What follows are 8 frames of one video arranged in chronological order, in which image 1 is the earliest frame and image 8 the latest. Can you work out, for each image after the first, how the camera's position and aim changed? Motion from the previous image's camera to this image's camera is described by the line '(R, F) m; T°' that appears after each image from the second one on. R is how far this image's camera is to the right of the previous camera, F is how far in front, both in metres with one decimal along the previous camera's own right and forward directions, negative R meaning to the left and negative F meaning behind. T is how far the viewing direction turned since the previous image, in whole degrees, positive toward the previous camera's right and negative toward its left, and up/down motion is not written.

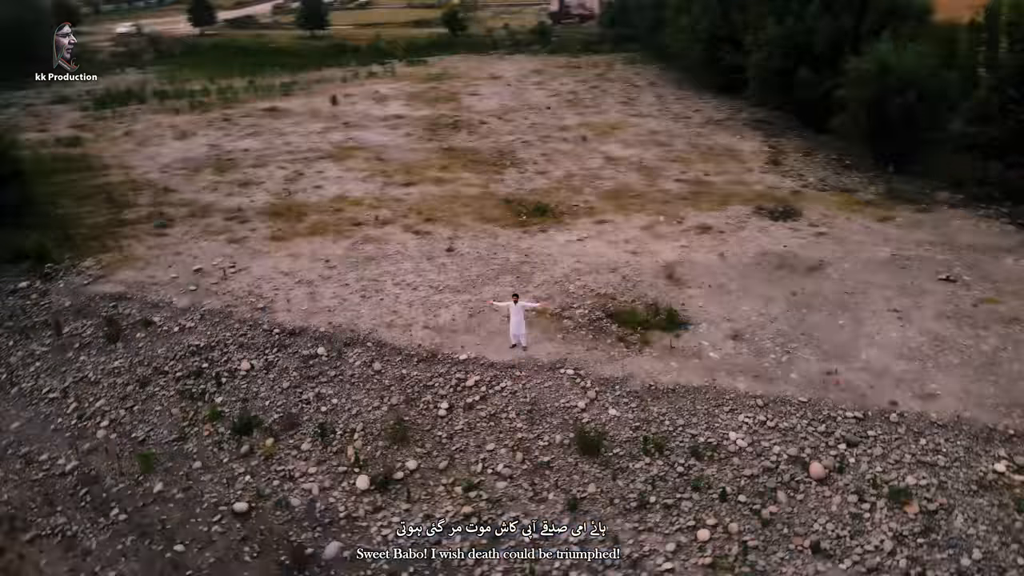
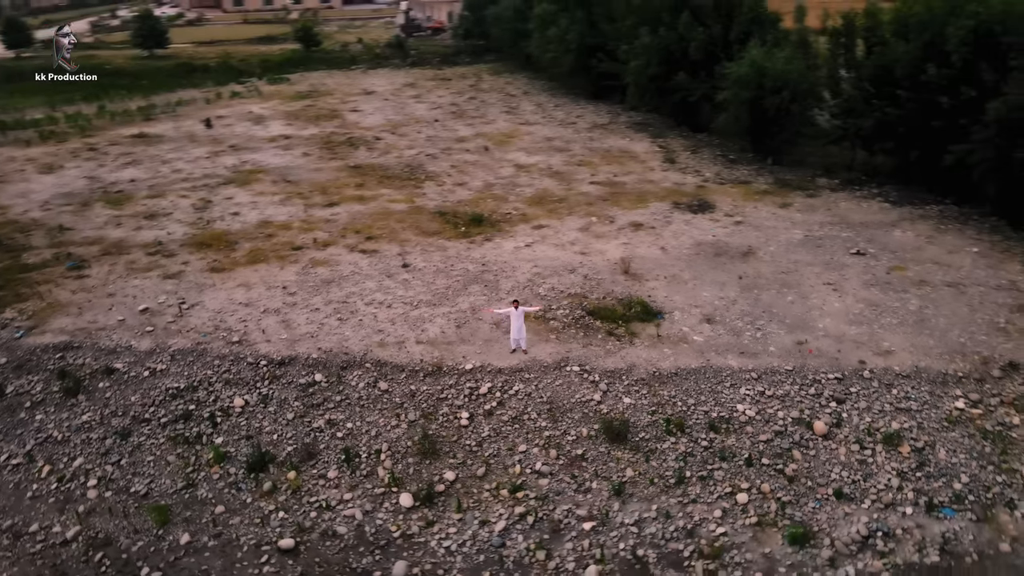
(-1.9, -0.1) m; +12°
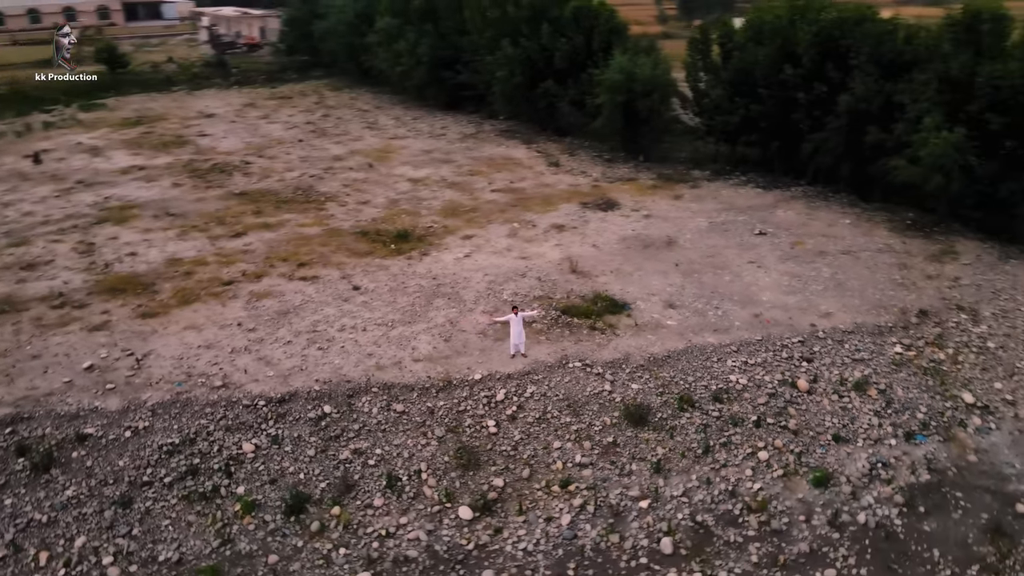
(-2.3, 0.0) m; +14°
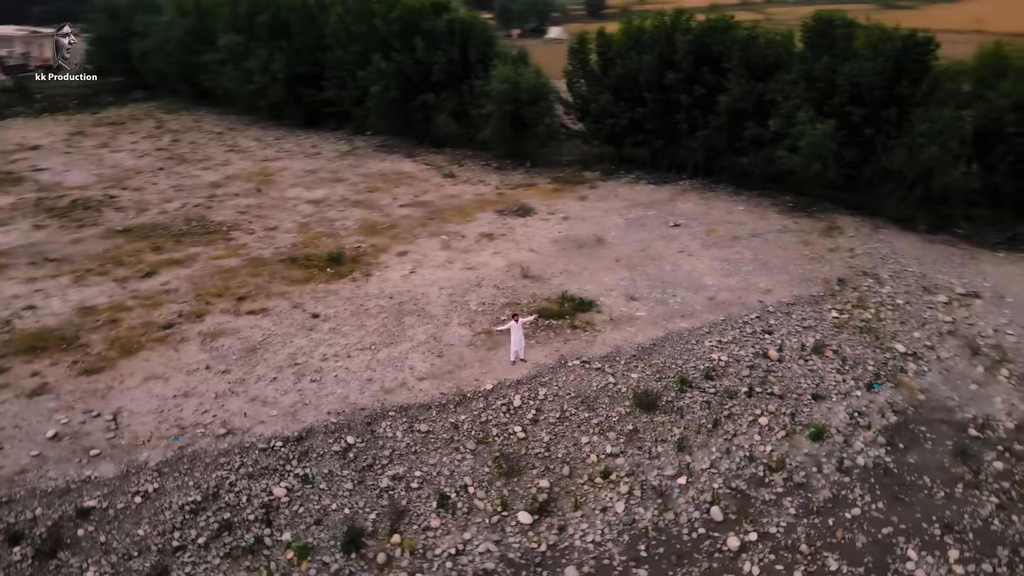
(-2.3, 0.0) m; +14°
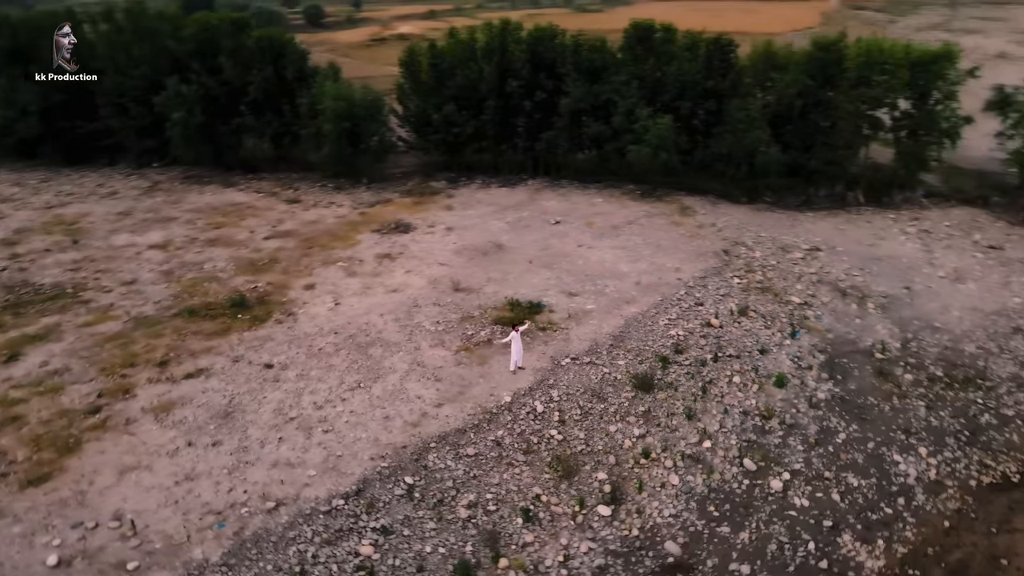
(-3.4, +0.4) m; +20°
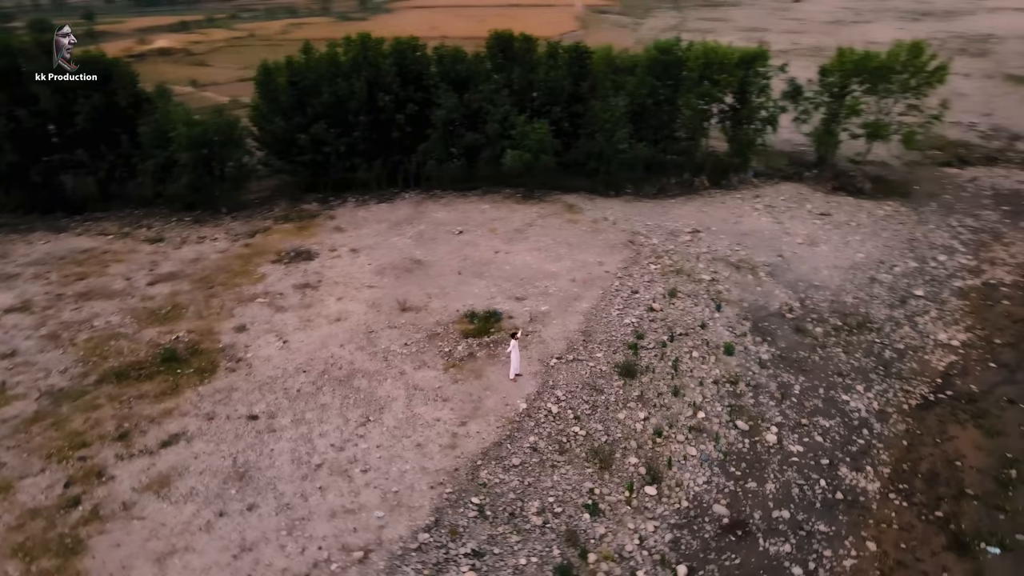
(-2.9, +0.2) m; +17°
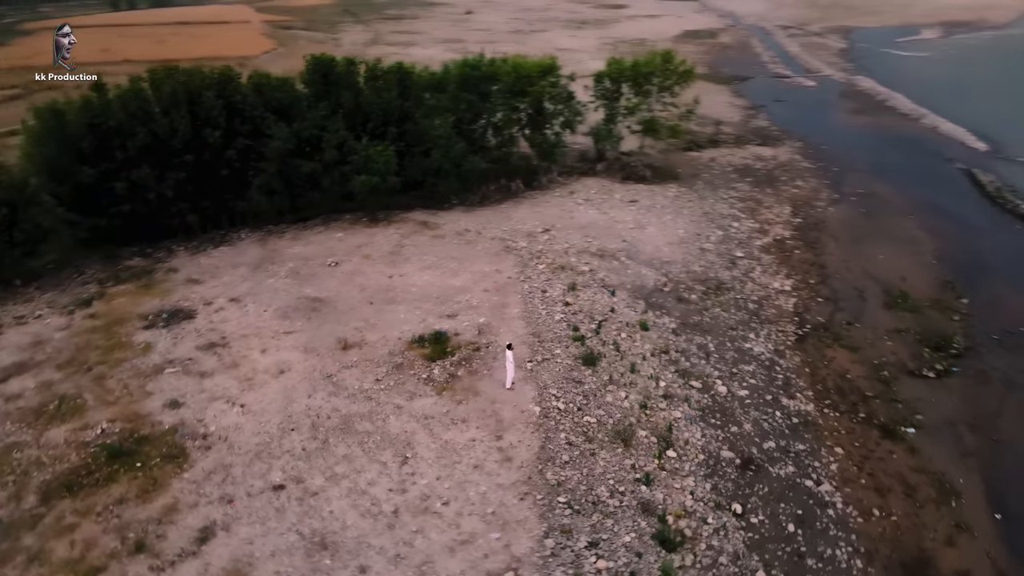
(-4.0, +0.2) m; +23°
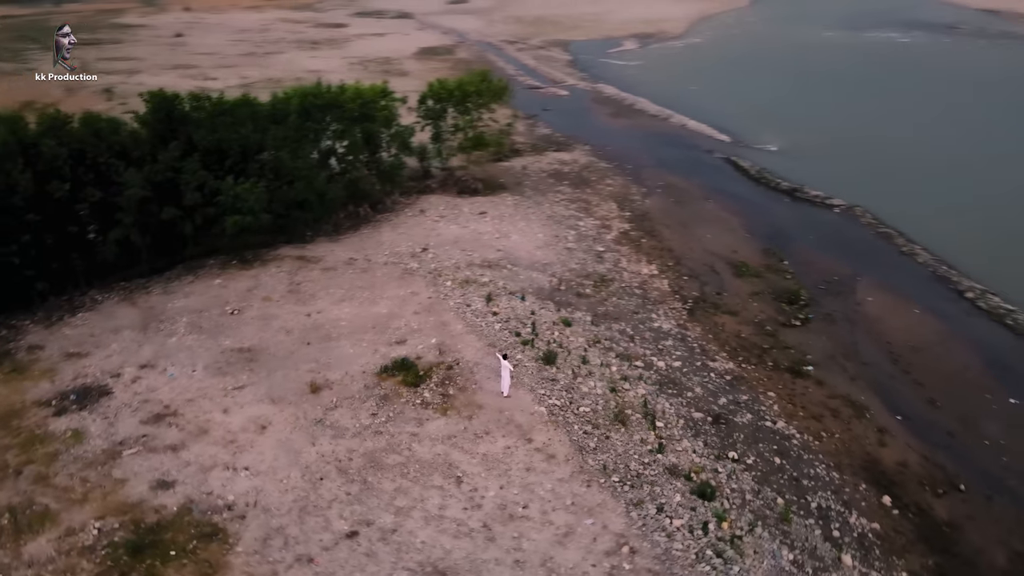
(-3.7, -0.1) m; +20°
